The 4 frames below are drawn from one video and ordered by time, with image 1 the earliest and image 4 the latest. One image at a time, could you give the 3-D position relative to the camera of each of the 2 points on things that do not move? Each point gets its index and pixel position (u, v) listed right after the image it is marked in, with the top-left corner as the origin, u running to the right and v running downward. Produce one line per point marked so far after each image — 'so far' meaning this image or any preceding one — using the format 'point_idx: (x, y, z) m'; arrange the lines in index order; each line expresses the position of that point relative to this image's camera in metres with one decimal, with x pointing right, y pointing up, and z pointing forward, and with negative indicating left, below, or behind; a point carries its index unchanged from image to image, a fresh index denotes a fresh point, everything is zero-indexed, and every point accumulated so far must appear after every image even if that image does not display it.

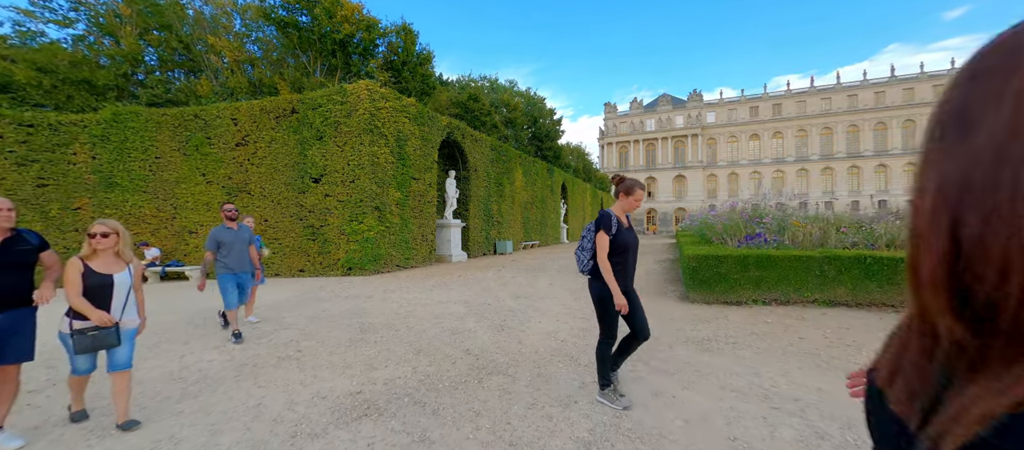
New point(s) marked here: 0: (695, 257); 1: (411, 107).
0: (+2.3, -0.4, +4.6) m
1: (-3.0, +3.4, +10.6) m
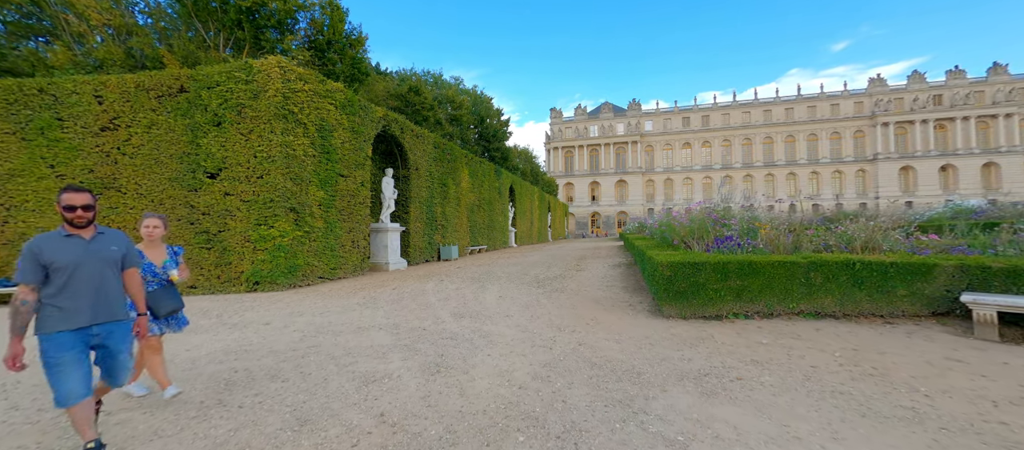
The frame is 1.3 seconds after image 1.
0: (+1.7, -0.4, +4.0) m
1: (-4.4, +3.3, +9.2) m
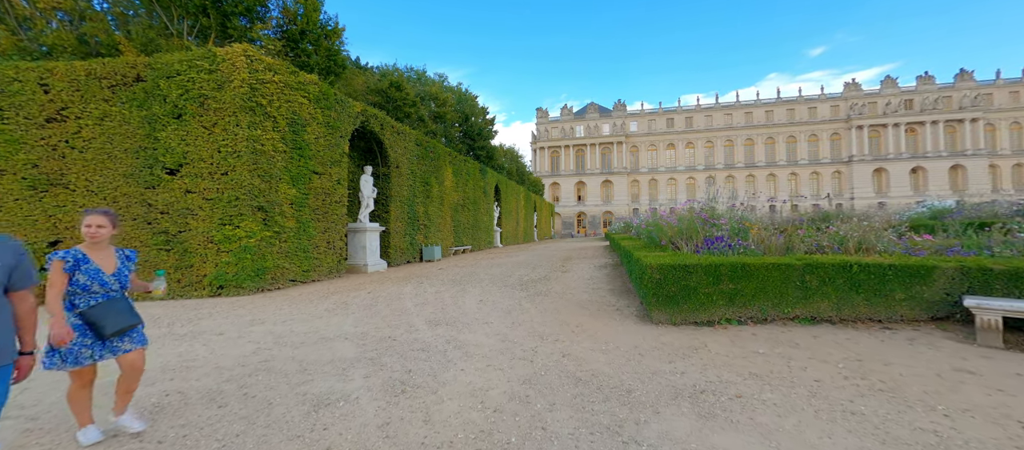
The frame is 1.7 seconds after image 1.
0: (+1.5, -0.4, +3.7) m
1: (-4.8, +3.3, +8.7) m
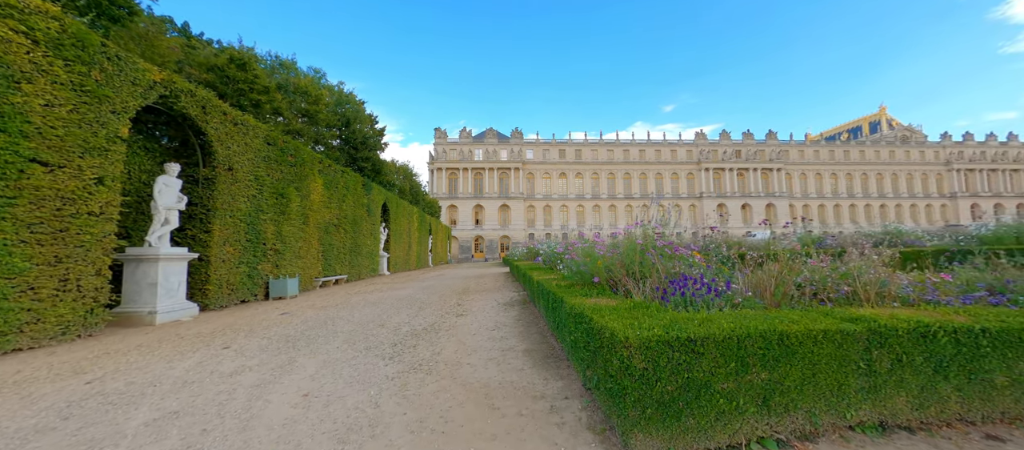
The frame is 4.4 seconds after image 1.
0: (+0.7, -0.6, +1.9) m
1: (-6.7, +3.0, +5.2) m
